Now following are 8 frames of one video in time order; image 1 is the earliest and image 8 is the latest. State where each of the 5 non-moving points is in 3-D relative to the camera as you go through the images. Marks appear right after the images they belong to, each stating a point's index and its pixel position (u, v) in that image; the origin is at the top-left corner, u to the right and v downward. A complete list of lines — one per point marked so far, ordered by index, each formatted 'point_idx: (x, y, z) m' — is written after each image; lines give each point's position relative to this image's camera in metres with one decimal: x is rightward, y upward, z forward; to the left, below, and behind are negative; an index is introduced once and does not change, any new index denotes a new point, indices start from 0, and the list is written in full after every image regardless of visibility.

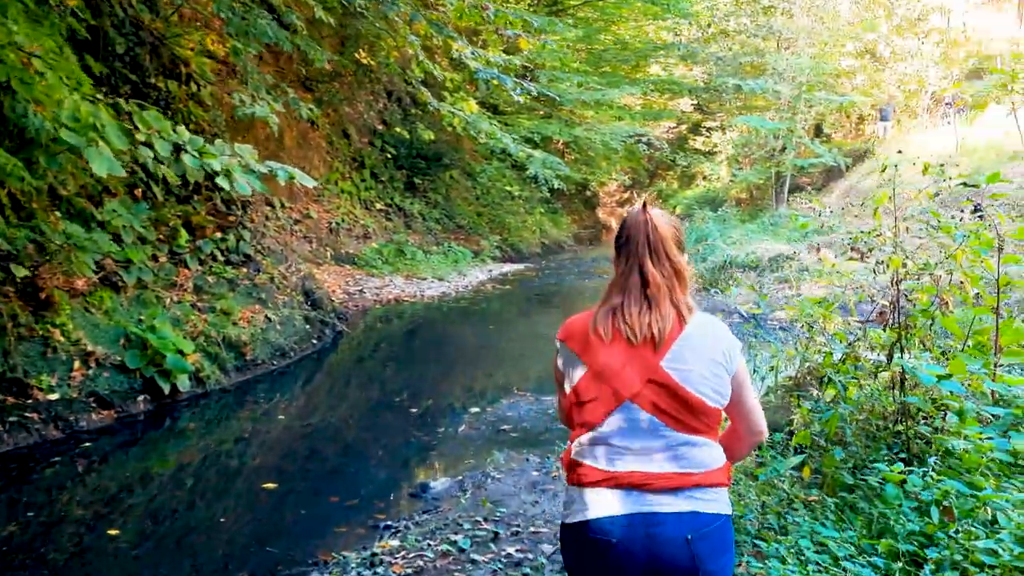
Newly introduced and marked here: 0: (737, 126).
0: (+5.9, +4.3, +19.2) m
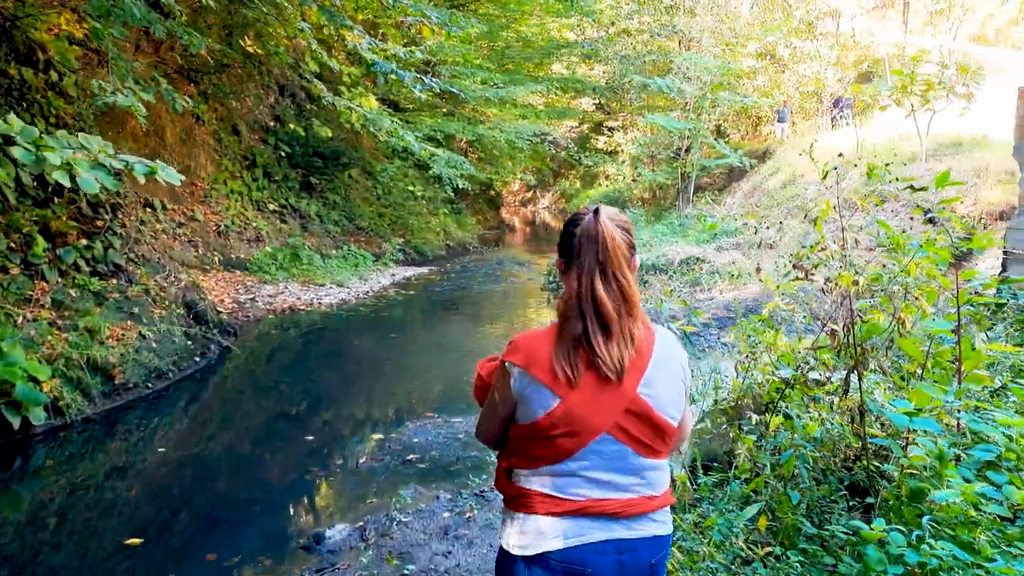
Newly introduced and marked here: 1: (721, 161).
0: (+3.4, +4.3, +19.4) m
1: (+5.2, +3.1, +17.6) m
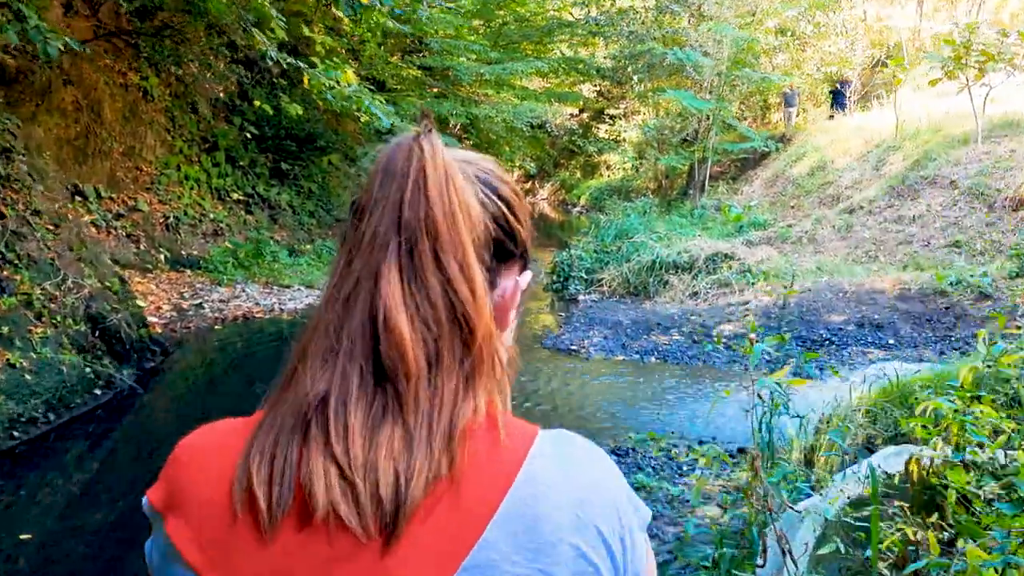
0: (+3.3, +4.4, +17.8) m
1: (+5.2, +3.2, +16.0) m
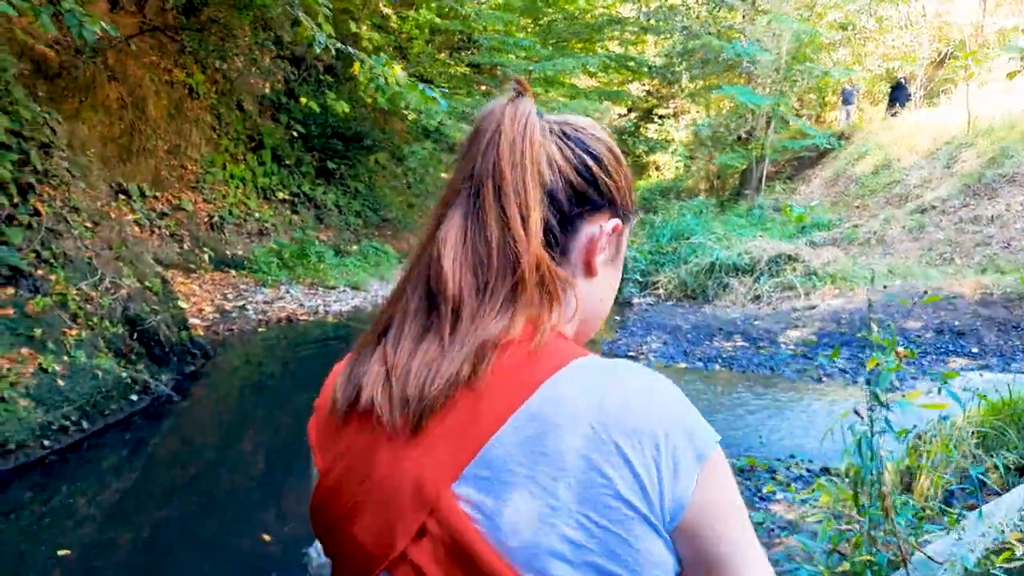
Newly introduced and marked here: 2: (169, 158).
0: (+4.4, +4.3, +17.2) m
1: (+6.2, +3.1, +15.3) m
2: (-4.9, +1.8, +10.3) m
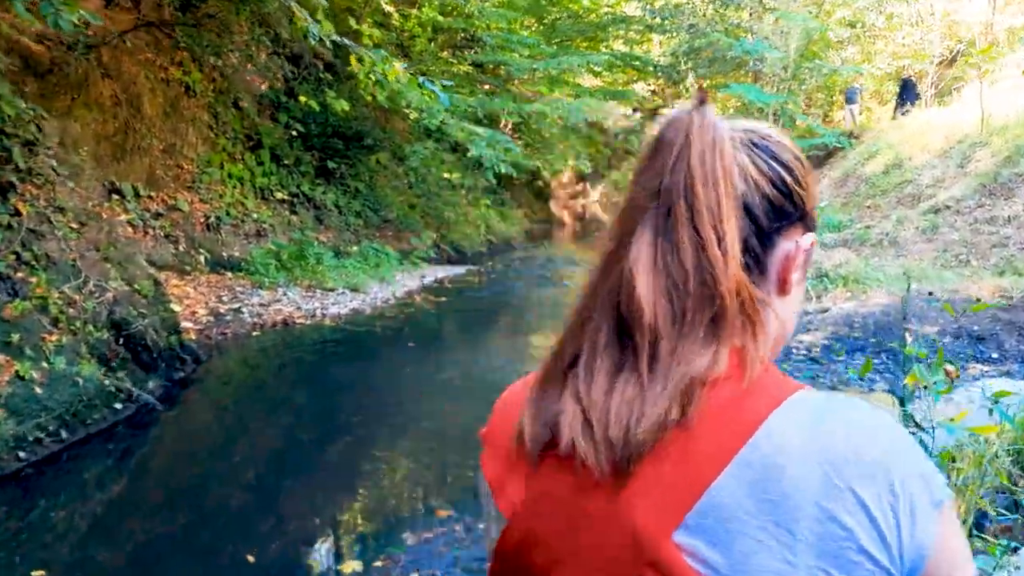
0: (+4.5, +4.2, +17.0) m
1: (+6.3, +3.0, +15.1) m
2: (-4.8, +1.8, +10.1) m
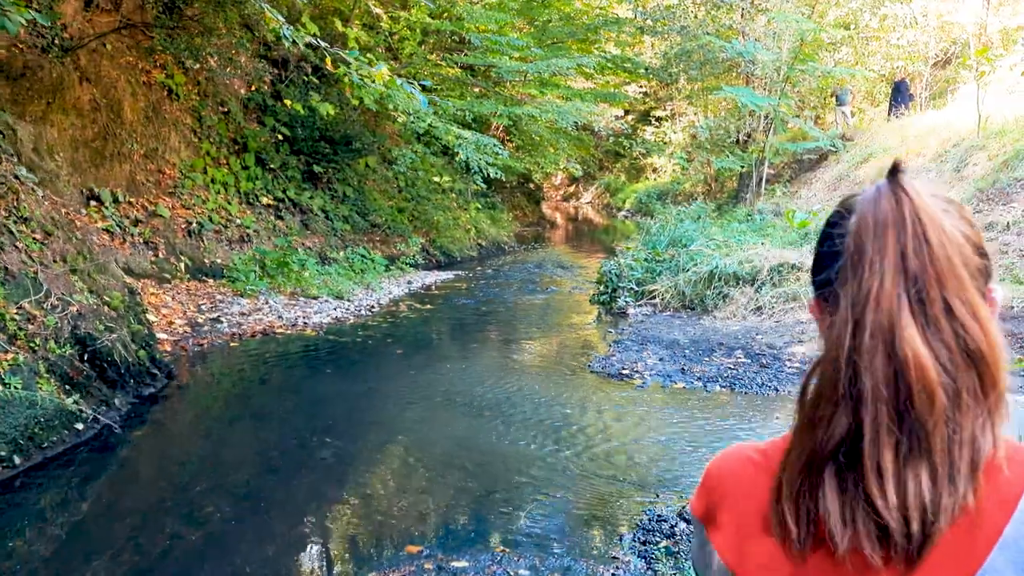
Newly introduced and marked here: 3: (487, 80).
0: (+4.3, +4.1, +16.8) m
1: (+6.1, +2.9, +15.0) m
2: (-5.0, +1.7, +9.9) m
3: (-0.5, +4.3, +15.1) m
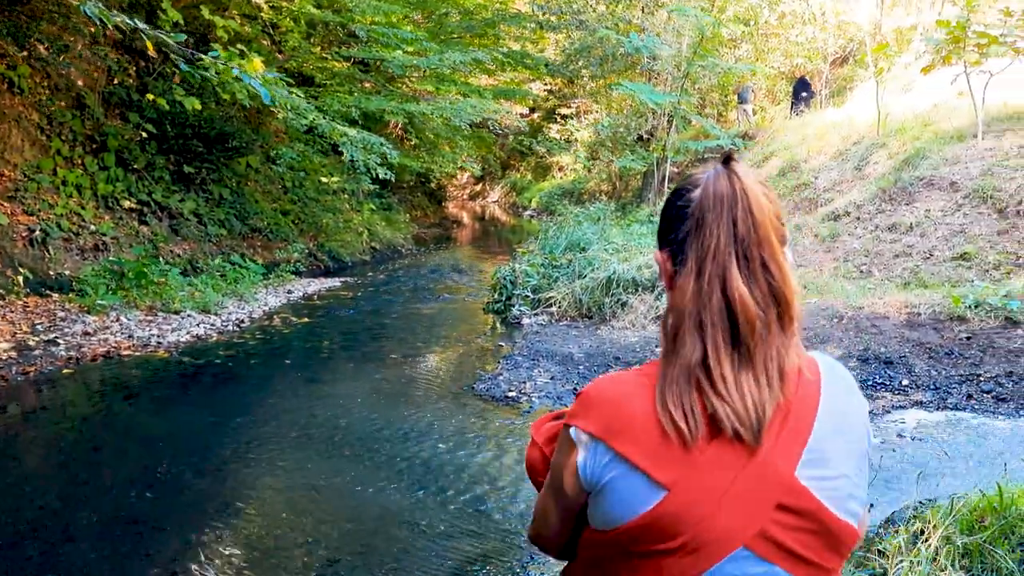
0: (+2.0, +4.1, +16.5) m
1: (+4.0, +2.9, +14.8) m
2: (-6.4, +1.5, +8.5) m
3: (-2.6, +4.2, +14.2) m
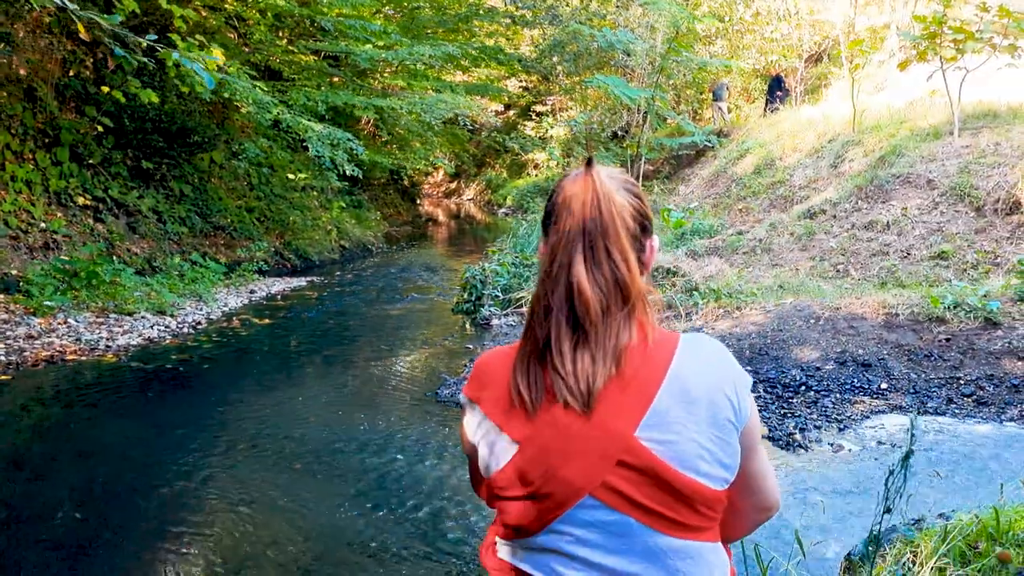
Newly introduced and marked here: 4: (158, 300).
0: (+1.4, +4.1, +16.3) m
1: (+3.5, +3.0, +14.6) m
2: (-6.7, +1.5, +8.1) m
3: (-3.1, +4.2, +13.8) m
4: (-4.1, -0.2, +8.5) m
